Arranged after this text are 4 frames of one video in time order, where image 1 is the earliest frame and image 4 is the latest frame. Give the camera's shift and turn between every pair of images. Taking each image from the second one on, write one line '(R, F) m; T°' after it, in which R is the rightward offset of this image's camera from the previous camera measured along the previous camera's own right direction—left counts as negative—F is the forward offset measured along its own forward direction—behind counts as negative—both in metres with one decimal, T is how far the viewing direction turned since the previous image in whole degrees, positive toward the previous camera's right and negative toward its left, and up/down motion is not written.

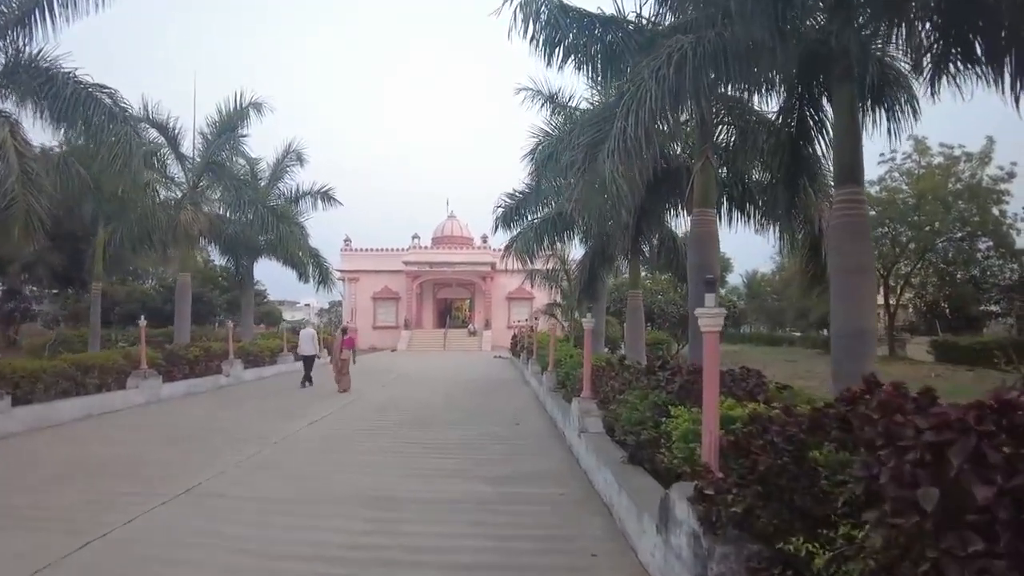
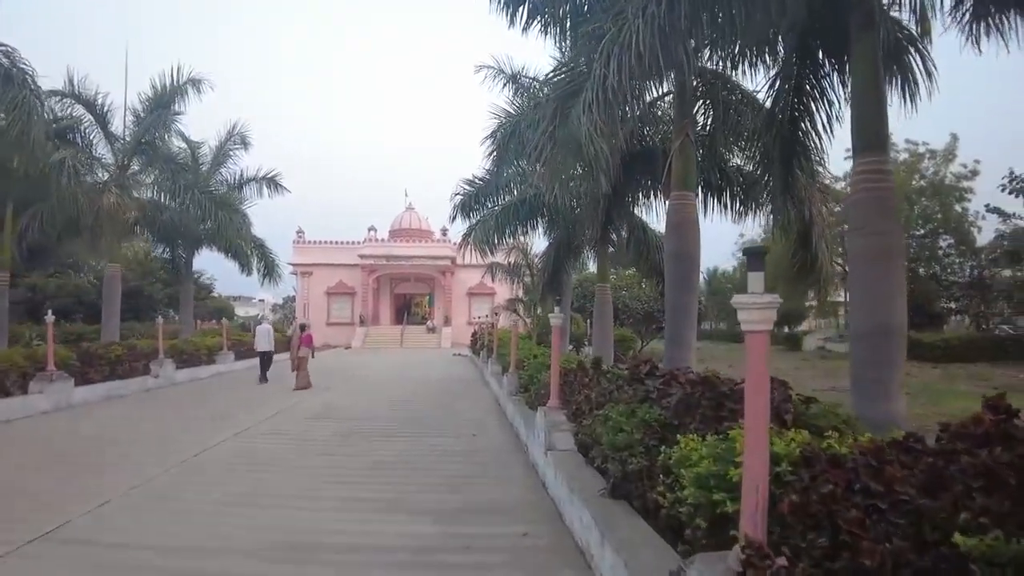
(+0.1, +1.0) m; +3°
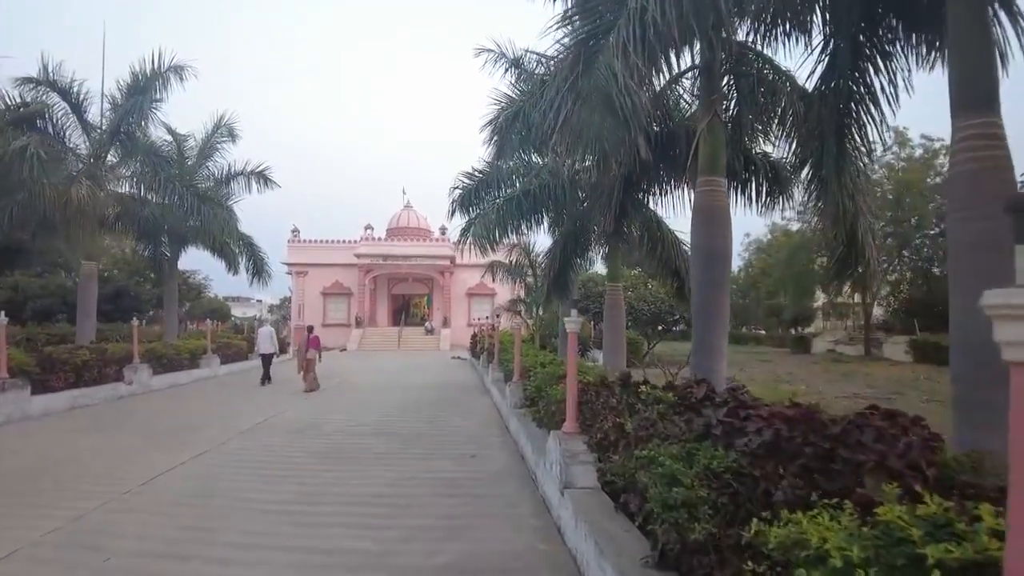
(0.0, +0.9) m; 0°
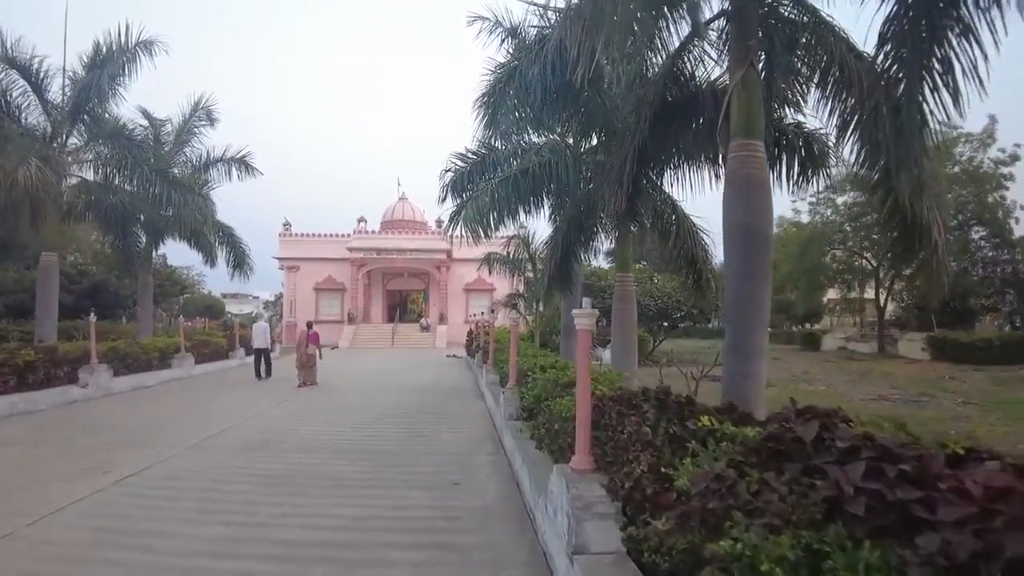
(0.0, +1.2) m; 0°
